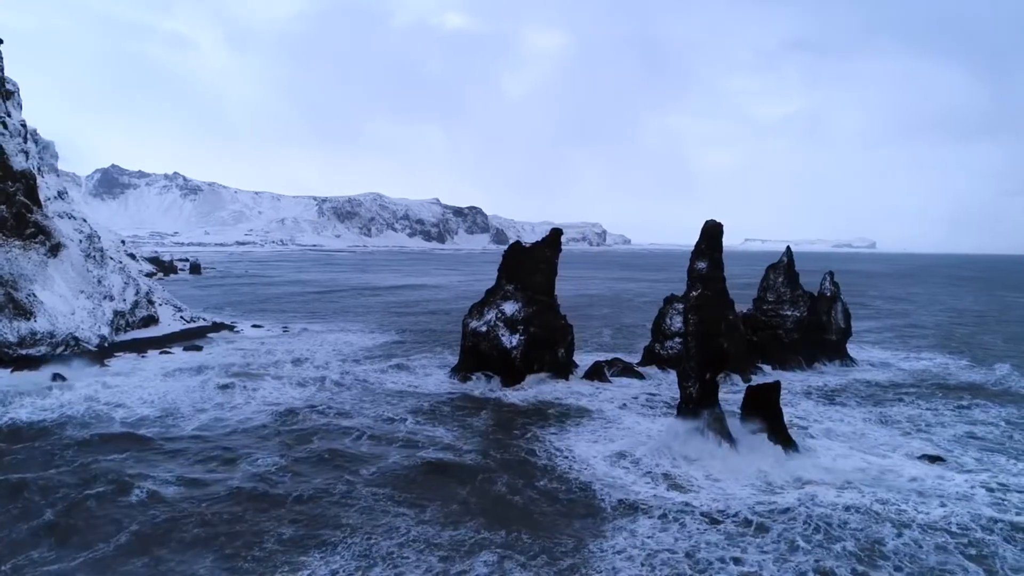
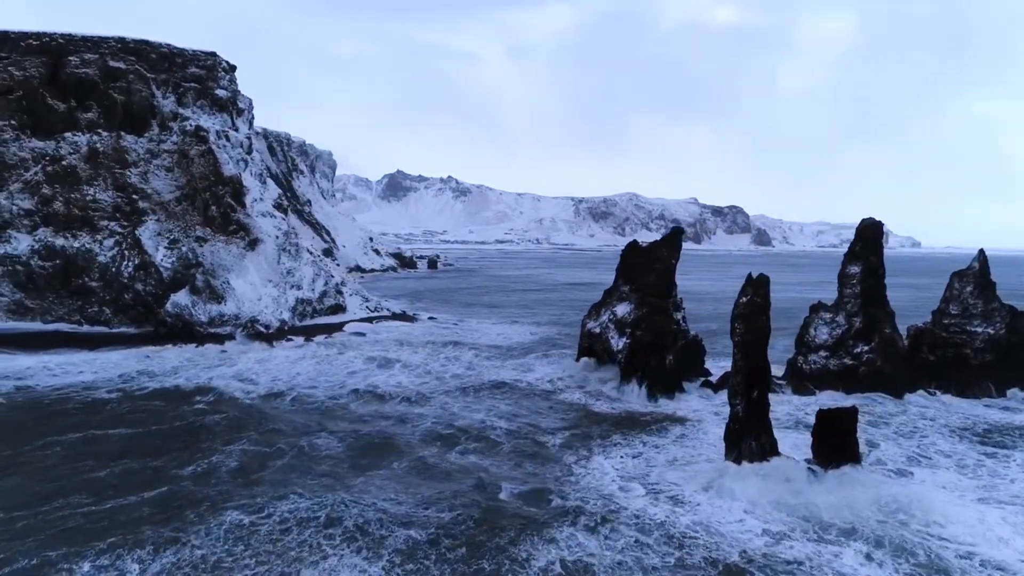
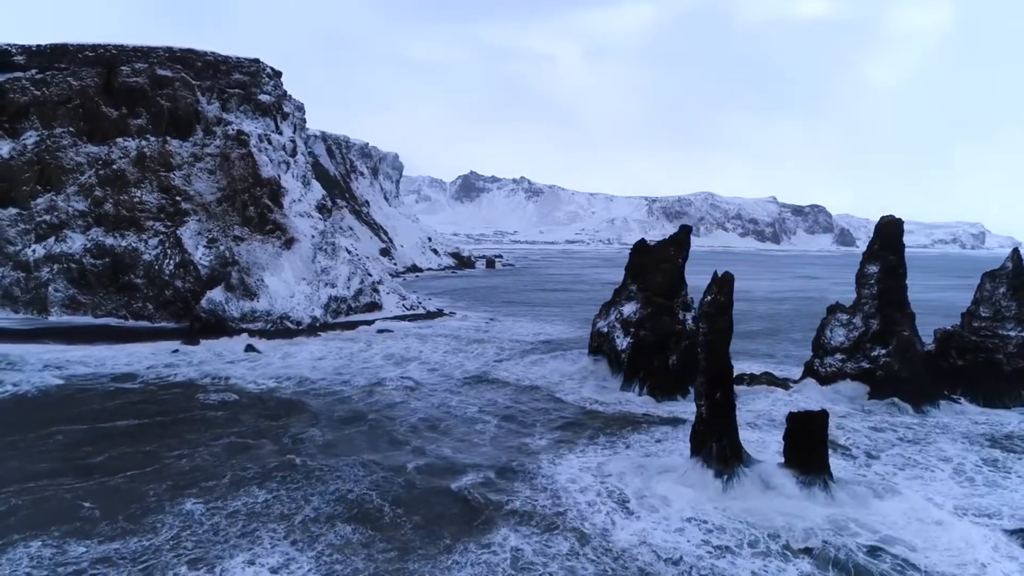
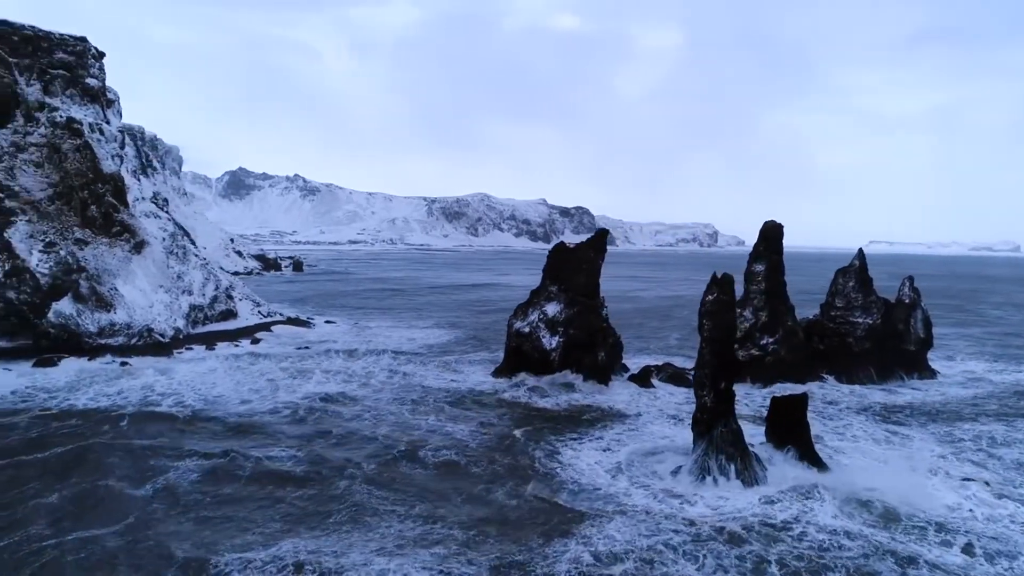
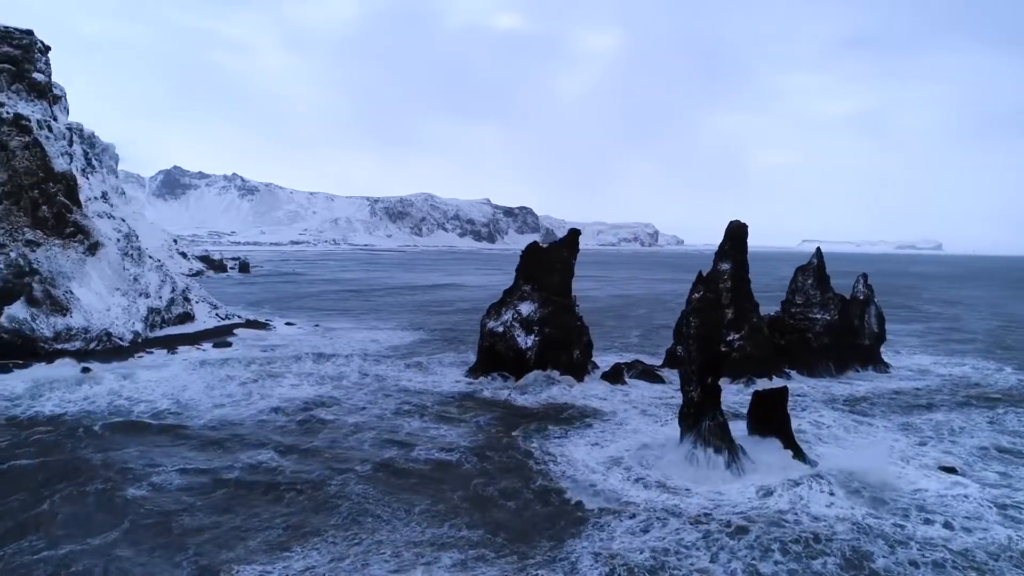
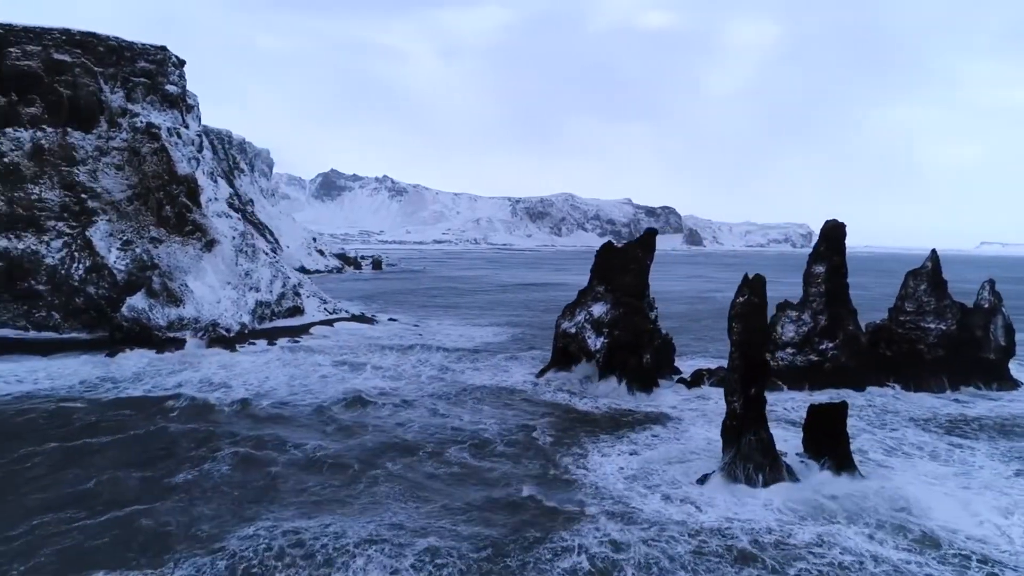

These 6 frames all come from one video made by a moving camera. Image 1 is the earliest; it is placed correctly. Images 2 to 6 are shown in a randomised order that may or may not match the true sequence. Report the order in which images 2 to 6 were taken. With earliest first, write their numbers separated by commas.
5, 4, 6, 2, 3
